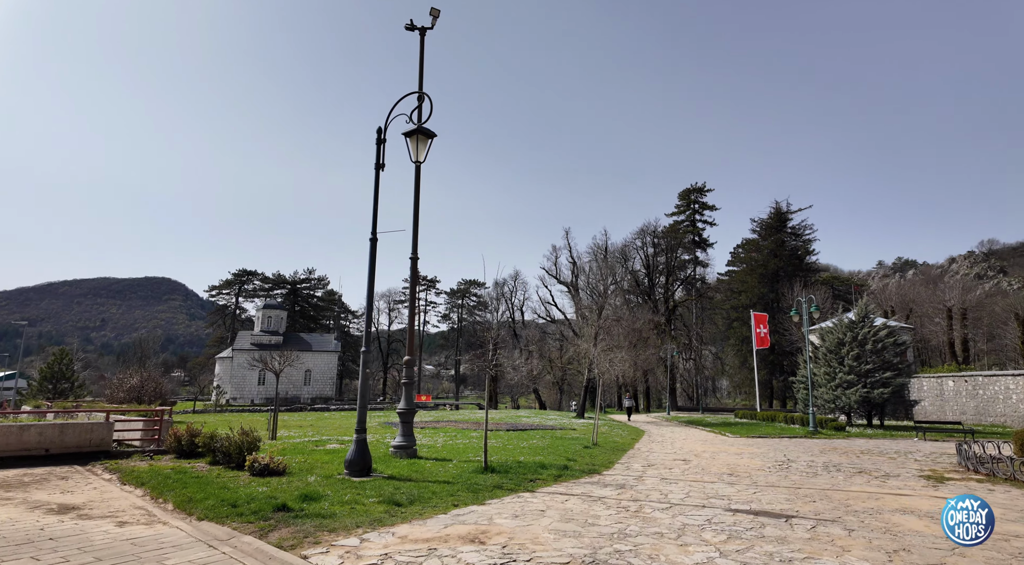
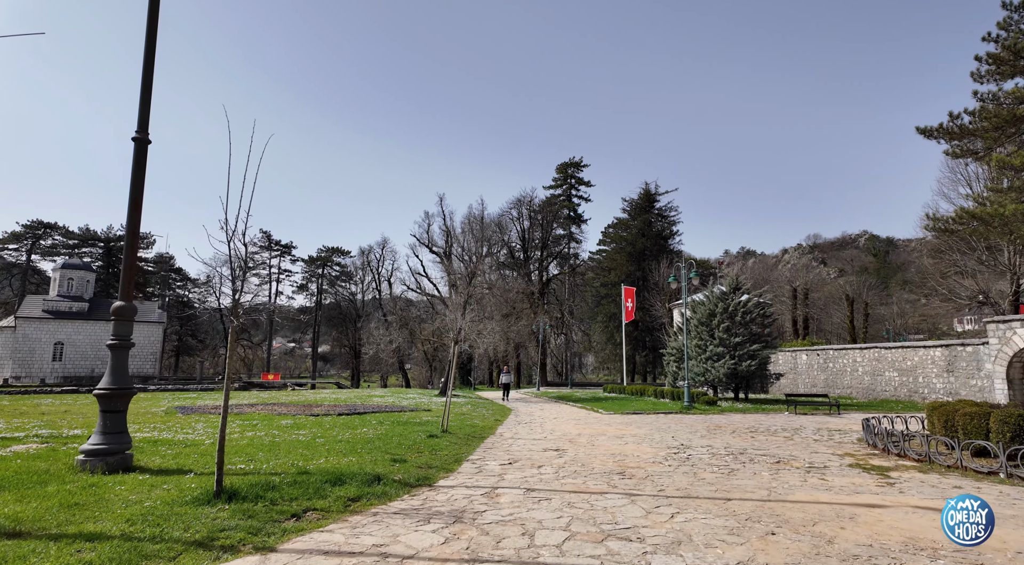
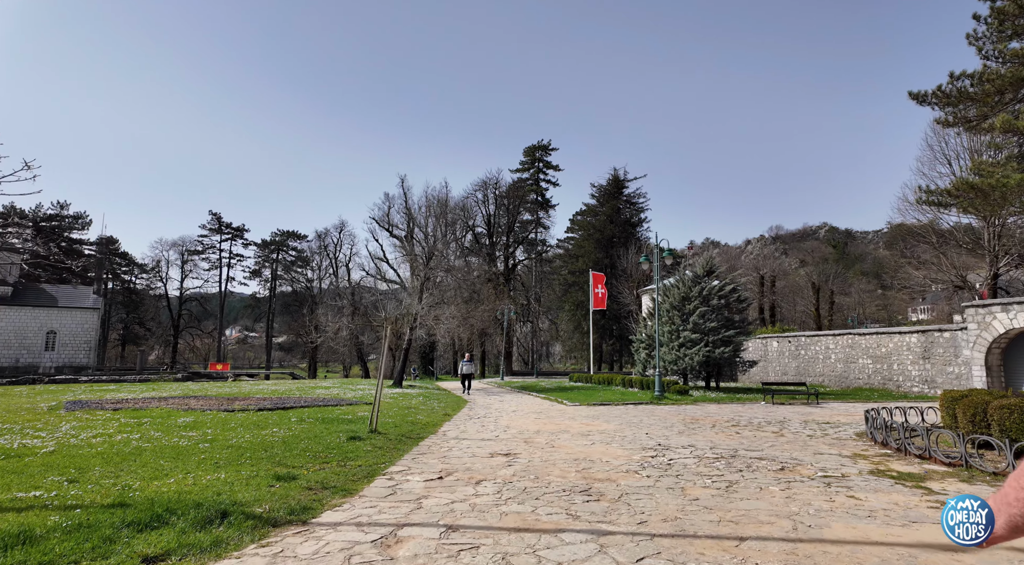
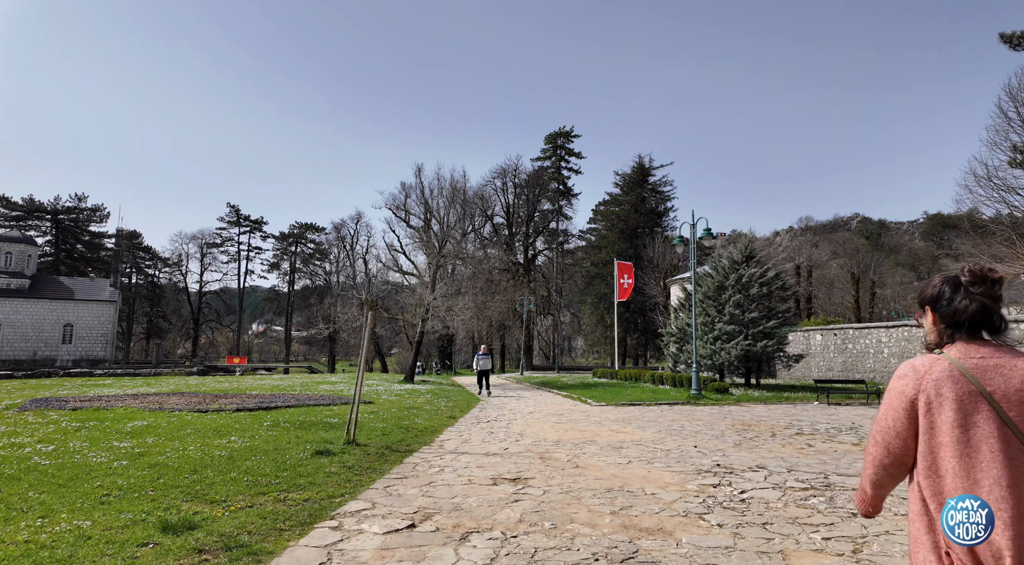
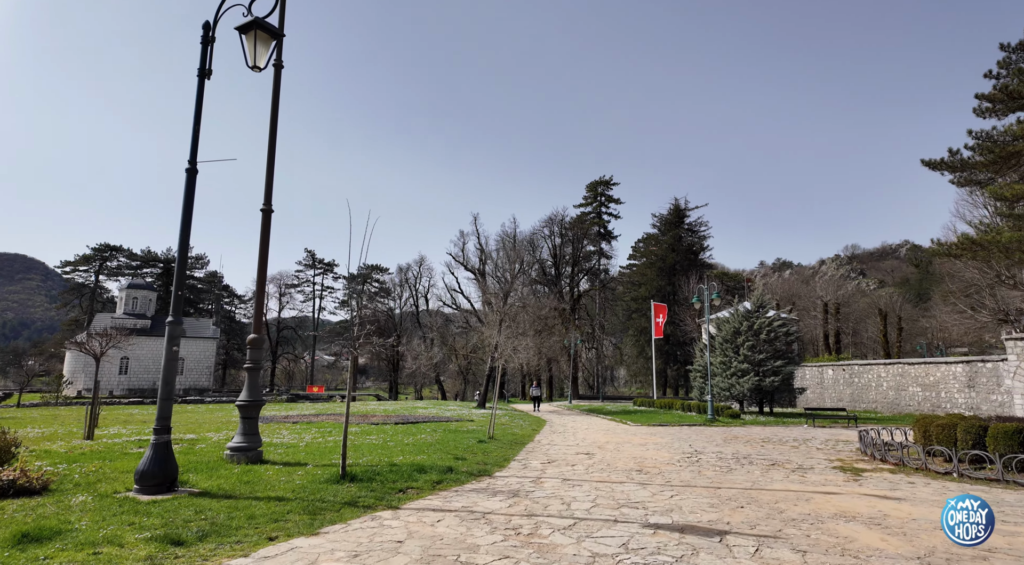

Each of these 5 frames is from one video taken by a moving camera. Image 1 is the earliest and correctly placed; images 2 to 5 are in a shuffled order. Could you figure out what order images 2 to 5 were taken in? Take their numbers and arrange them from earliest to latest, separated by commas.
5, 2, 3, 4
